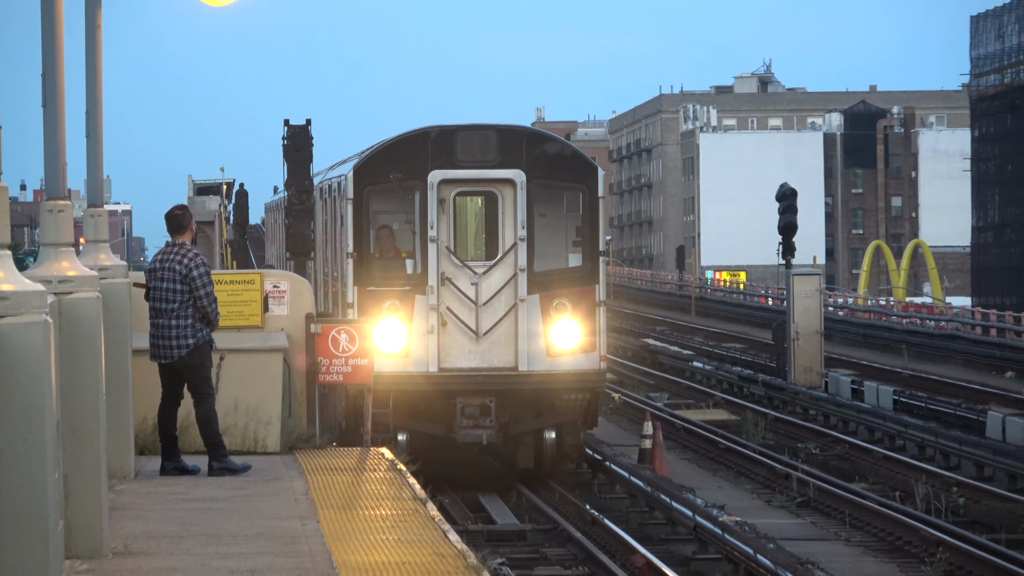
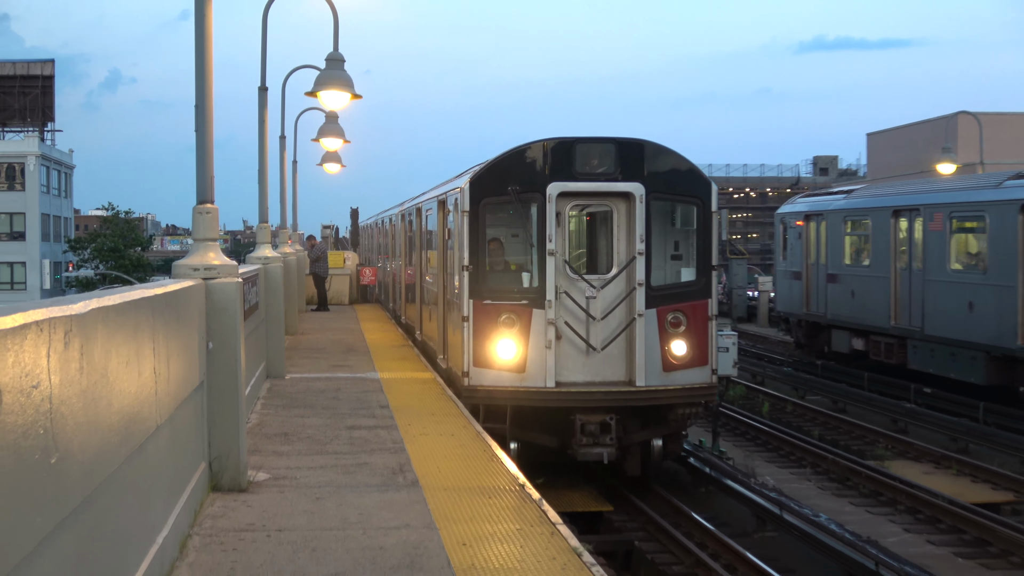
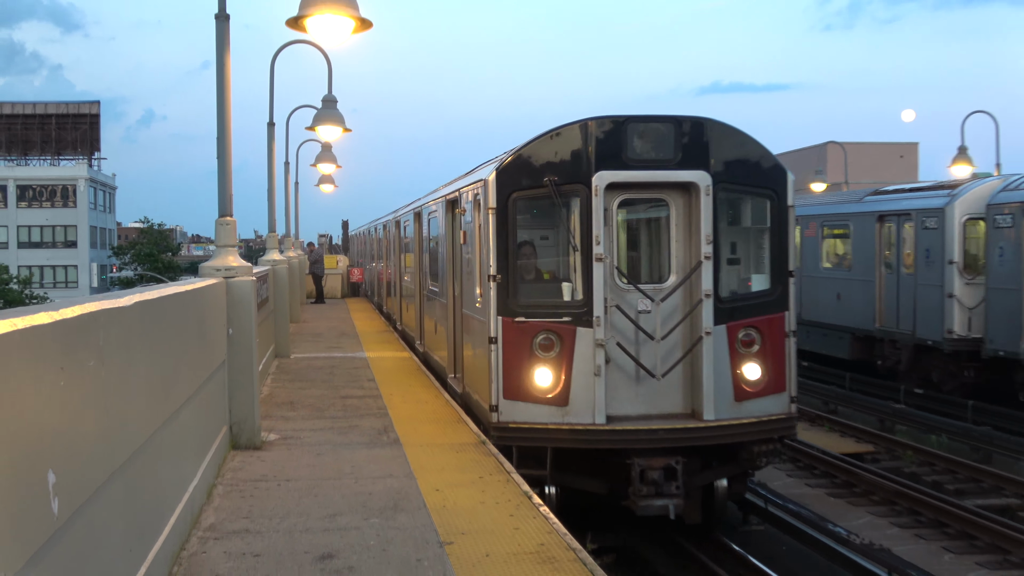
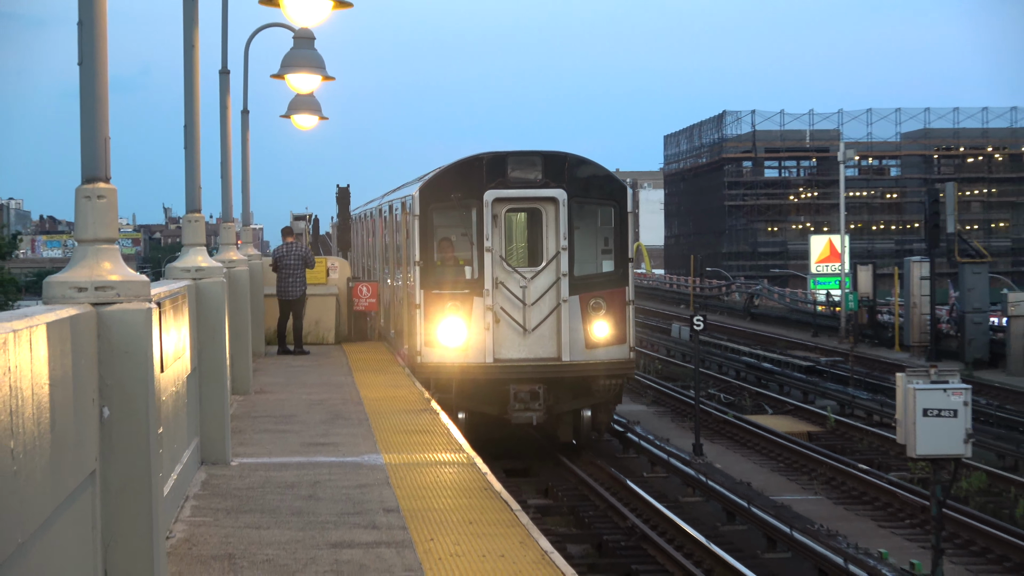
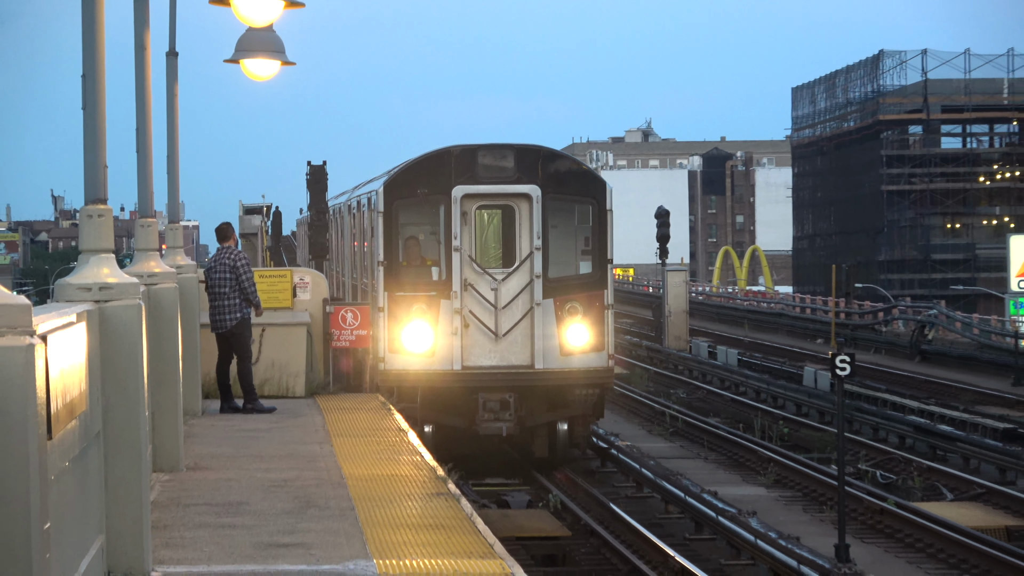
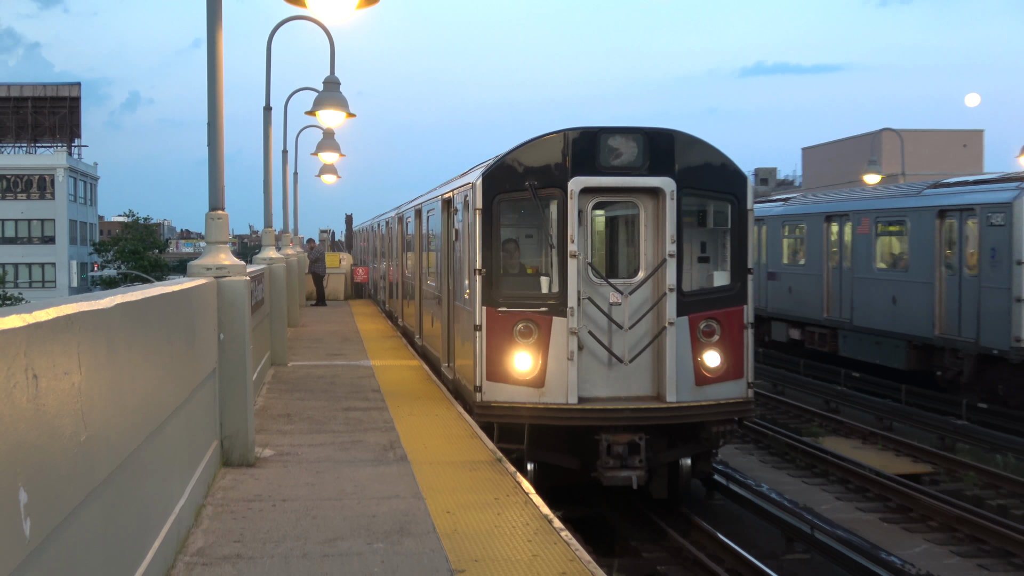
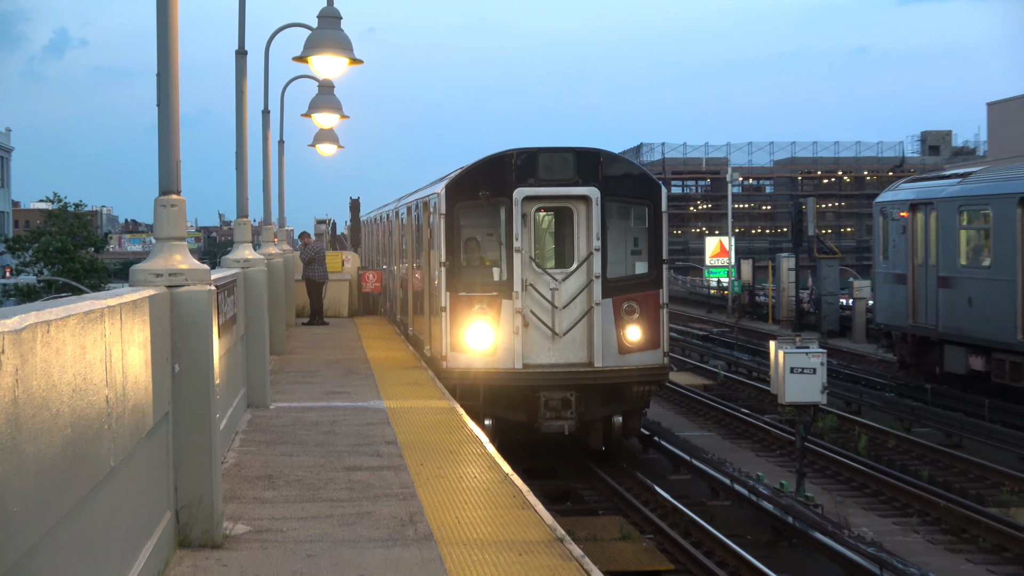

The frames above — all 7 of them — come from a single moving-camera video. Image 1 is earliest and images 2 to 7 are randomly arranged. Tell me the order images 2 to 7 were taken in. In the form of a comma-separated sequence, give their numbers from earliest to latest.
5, 4, 7, 2, 6, 3
